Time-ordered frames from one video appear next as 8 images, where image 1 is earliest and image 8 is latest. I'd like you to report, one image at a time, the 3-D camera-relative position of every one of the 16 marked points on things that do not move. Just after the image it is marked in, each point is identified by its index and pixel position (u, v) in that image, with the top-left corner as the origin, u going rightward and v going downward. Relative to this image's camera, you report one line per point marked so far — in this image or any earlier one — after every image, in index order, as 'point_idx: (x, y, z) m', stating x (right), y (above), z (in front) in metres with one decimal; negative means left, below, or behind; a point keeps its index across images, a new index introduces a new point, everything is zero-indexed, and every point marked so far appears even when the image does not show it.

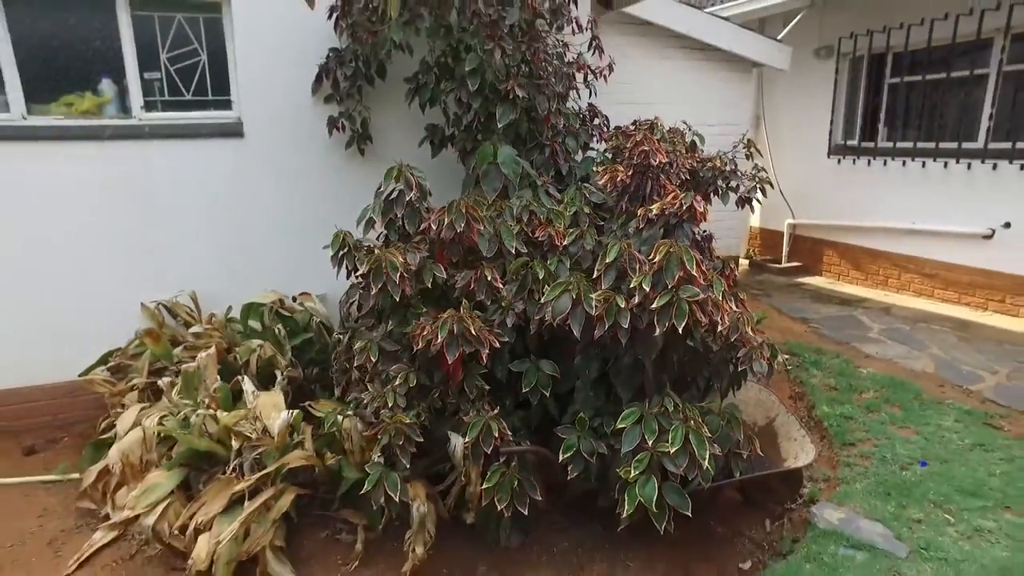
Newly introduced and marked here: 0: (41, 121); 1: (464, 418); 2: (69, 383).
0: (-2.6, +1.0, +3.5) m
1: (-0.2, -0.5, +2.5) m
2: (-2.6, -0.6, +3.7) m
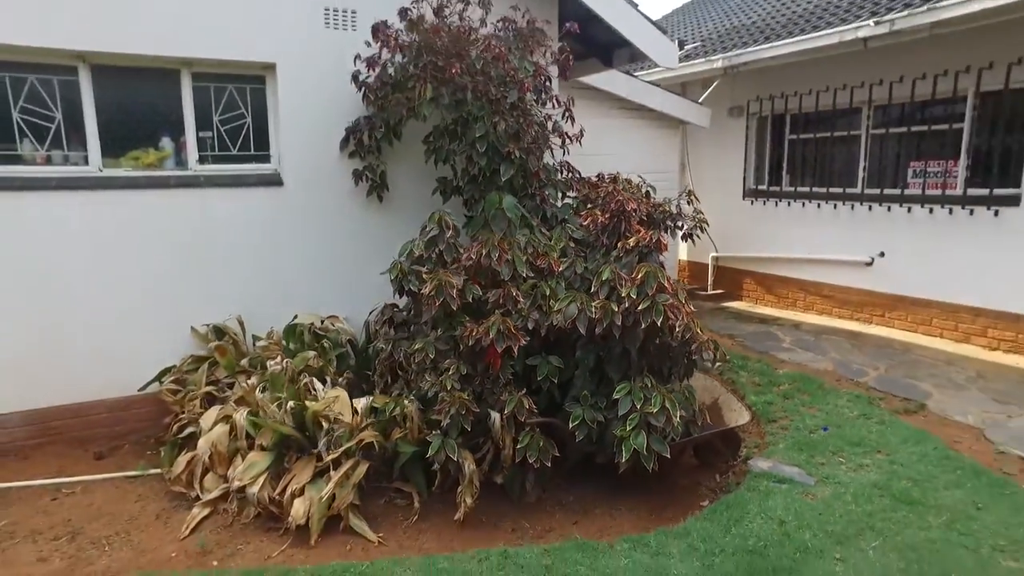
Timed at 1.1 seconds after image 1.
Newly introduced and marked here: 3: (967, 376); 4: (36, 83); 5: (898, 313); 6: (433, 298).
0: (-2.6, +0.8, +4.2) m
1: (0.0, -0.6, +3.3) m
2: (-2.6, -0.7, +4.2) m
3: (+4.0, -0.8, +5.5) m
4: (-3.0, +1.3, +4.0) m
5: (+4.4, -0.3, +7.2) m
6: (-0.4, -0.1, +3.4) m
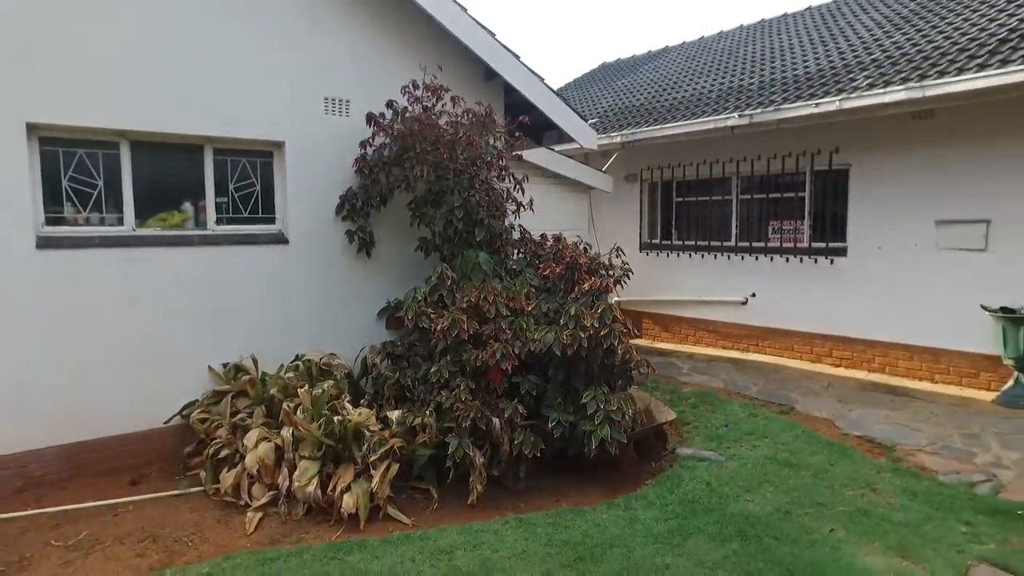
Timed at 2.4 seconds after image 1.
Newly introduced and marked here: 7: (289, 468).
0: (-2.8, +0.4, +4.8) m
1: (-0.1, -0.8, +4.3) m
2: (-2.7, -1.1, +4.8) m
3: (+3.5, -1.1, +7.2) m
4: (-3.1, +1.0, +4.6) m
5: (+3.6, -0.8, +8.9) m
6: (-0.4, -0.3, +4.4) m
7: (-1.5, -1.2, +4.1) m
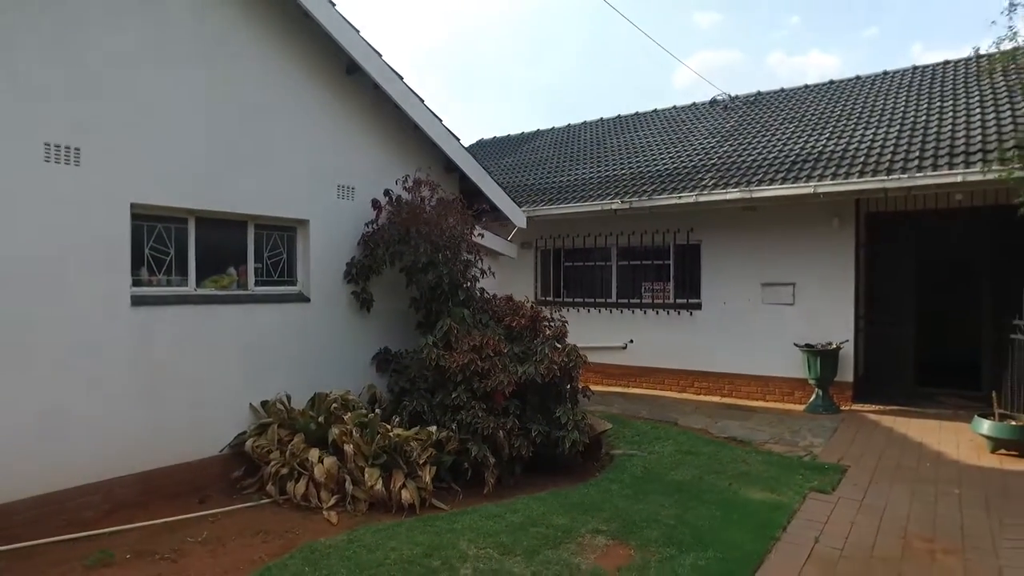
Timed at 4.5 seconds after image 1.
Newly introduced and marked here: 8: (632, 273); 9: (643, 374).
0: (-2.9, 0.0, +5.8) m
1: (-0.1, -1.3, +5.9) m
2: (-2.8, -1.6, +5.7) m
3: (+2.7, -1.8, +9.5) m
4: (-3.1, +0.5, +5.6) m
5: (+2.4, -1.6, +11.2) m
6: (-0.5, -0.8, +6.0) m
7: (-1.4, -1.6, +5.3) m
8: (+2.2, +0.3, +11.3) m
9: (+2.4, -1.6, +11.2) m
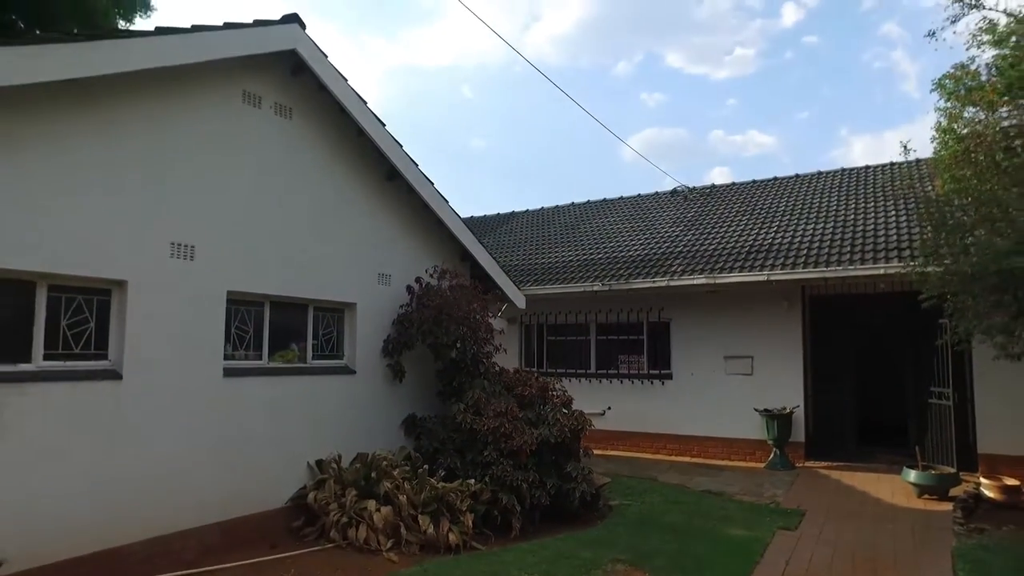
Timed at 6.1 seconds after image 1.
0: (-2.6, -0.8, +6.8) m
1: (+0.1, -2.1, +7.0) m
2: (-2.5, -2.3, +6.5) m
3: (+2.6, -3.1, +10.7) m
4: (-2.9, -0.3, +6.6) m
5: (+2.2, -3.1, +12.5) m
6: (-0.2, -1.6, +7.1) m
7: (-1.1, -2.4, +6.3) m
8: (+2.0, -1.2, +12.7) m
9: (+2.2, -3.0, +12.4) m
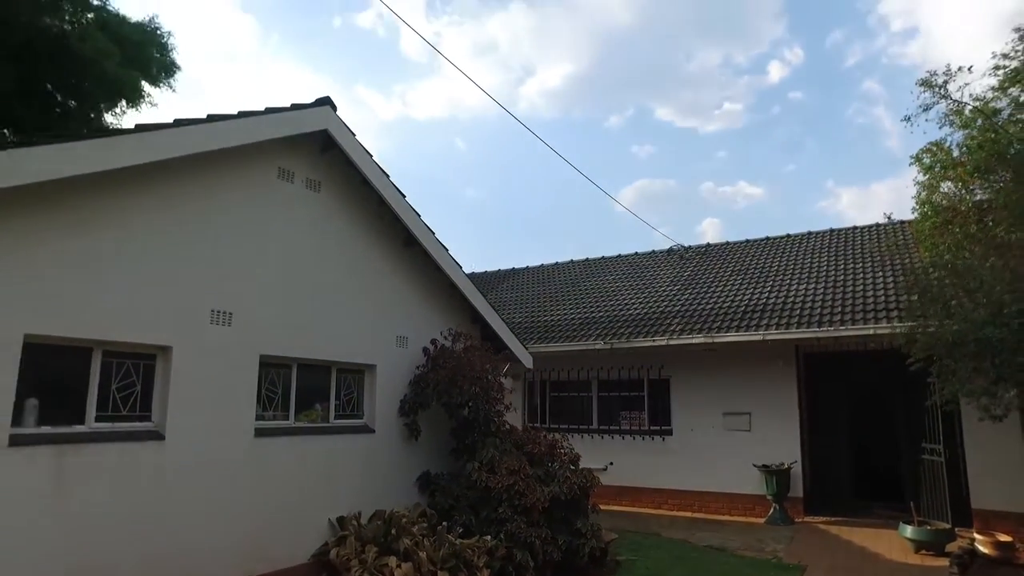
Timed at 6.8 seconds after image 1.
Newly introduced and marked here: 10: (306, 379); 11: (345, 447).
0: (-2.5, -1.6, +7.2) m
1: (+0.3, -2.9, +7.3) m
2: (-2.4, -3.0, +6.8) m
3: (+2.7, -4.1, +10.9) m
4: (-2.7, -1.0, +7.0) m
5: (+2.3, -4.3, +12.7) m
6: (-0.1, -2.4, +7.4) m
7: (-0.9, -3.1, +6.6) m
8: (+2.1, -2.4, +13.1) m
9: (+2.3, -4.2, +12.7) m
10: (-2.5, -1.1, +7.4) m
11: (-2.0, -1.9, +7.6) m
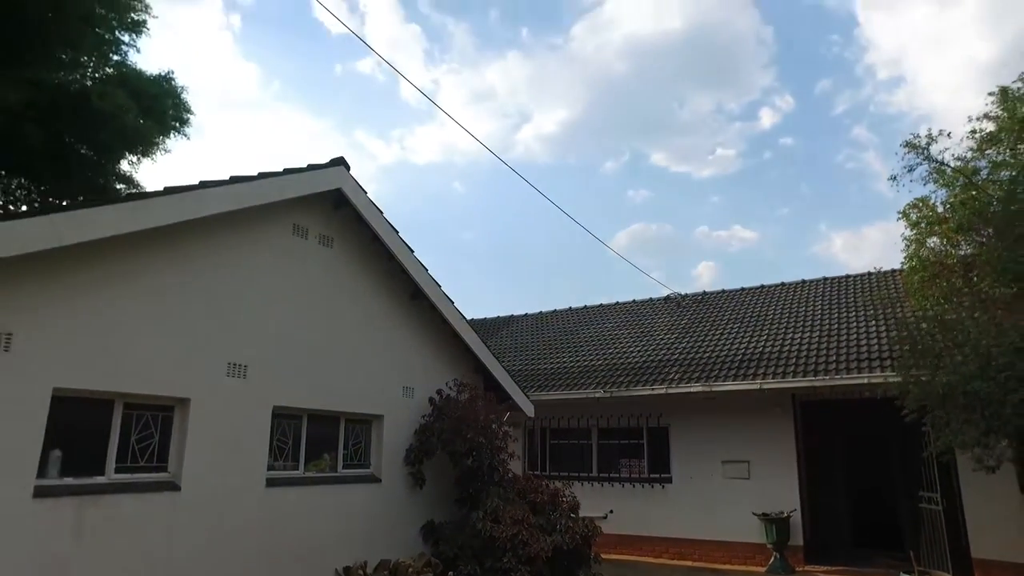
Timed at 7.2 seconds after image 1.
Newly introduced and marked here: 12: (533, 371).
0: (-2.4, -2.2, +7.4) m
1: (+0.3, -3.5, +7.4) m
2: (-2.3, -3.6, +6.8) m
3: (+2.8, -5.0, +10.9) m
4: (-2.7, -1.6, +7.2) m
5: (+2.3, -5.3, +12.7) m
6: (0.0, -3.0, +7.5) m
7: (-0.9, -3.6, +6.6) m
8: (+2.1, -3.5, +13.2) m
9: (+2.3, -5.2, +12.7) m
10: (-2.4, -1.7, +7.6) m
11: (-2.0, -2.6, +7.7) m
12: (+0.5, -2.0, +15.5) m
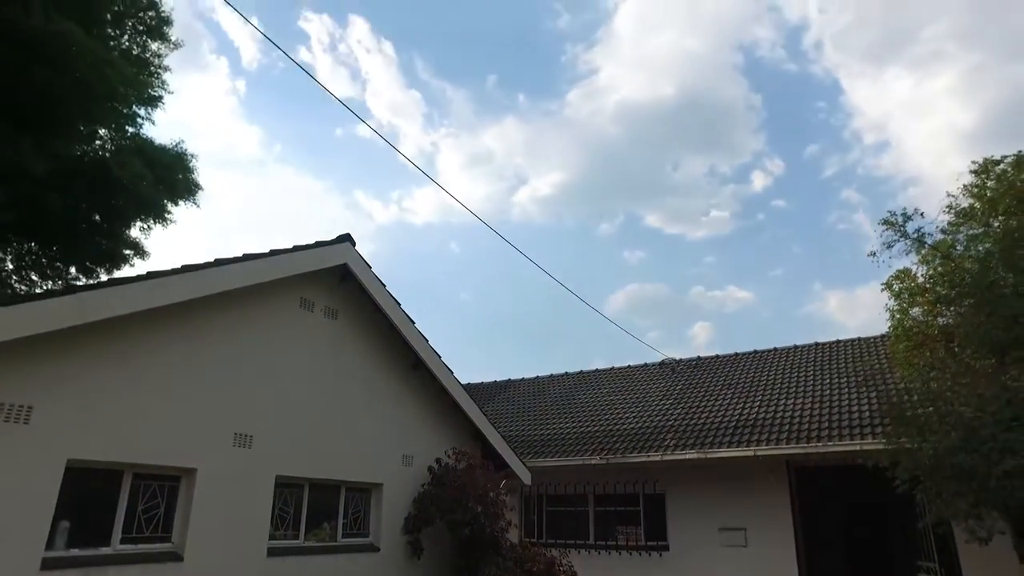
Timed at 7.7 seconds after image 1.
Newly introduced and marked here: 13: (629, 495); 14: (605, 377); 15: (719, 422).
0: (-2.4, -3.1, +7.4) m
1: (+0.3, -4.4, +7.4) m
2: (-2.3, -4.4, +6.8) m
3: (+2.7, -6.2, +10.8) m
4: (-2.7, -2.4, +7.4) m
5: (+2.2, -6.6, +12.4) m
6: (-0.1, -3.9, +7.5) m
7: (-0.9, -4.4, +6.6) m
8: (+2.0, -4.9, +13.2) m
9: (+2.2, -6.6, +12.4) m
10: (-2.4, -2.6, +7.7) m
11: (-2.0, -3.5, +7.7) m
12: (+0.5, -3.7, +15.5) m
13: (+2.5, -4.4, +13.1) m
14: (+2.9, -2.7, +19.3) m
15: (+4.4, -2.8, +13.1) m
